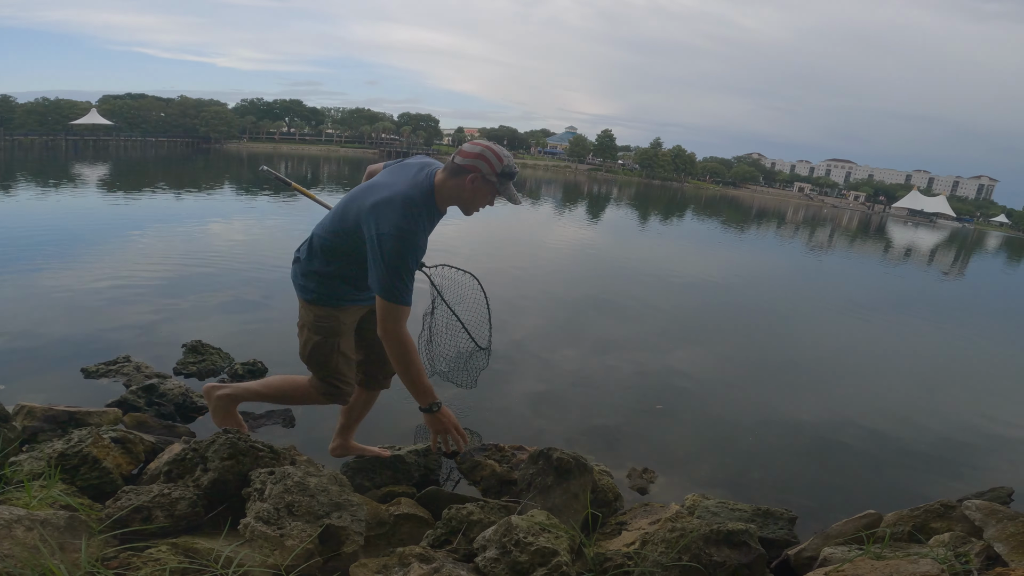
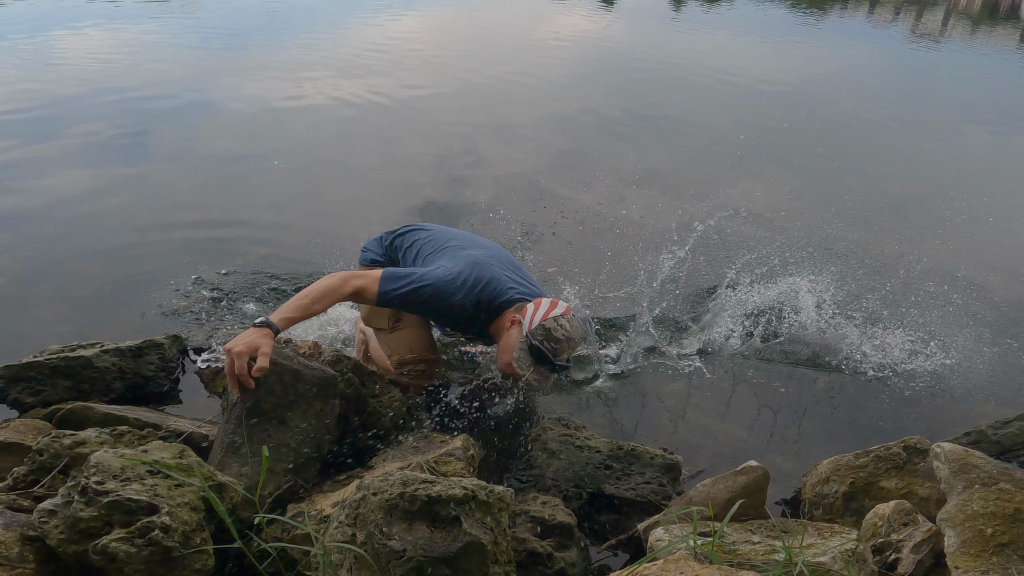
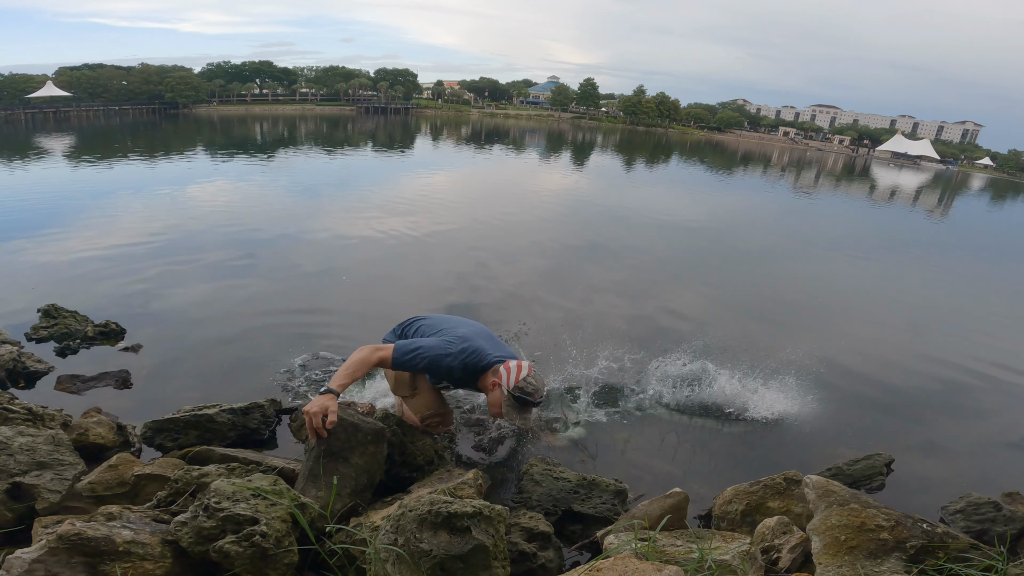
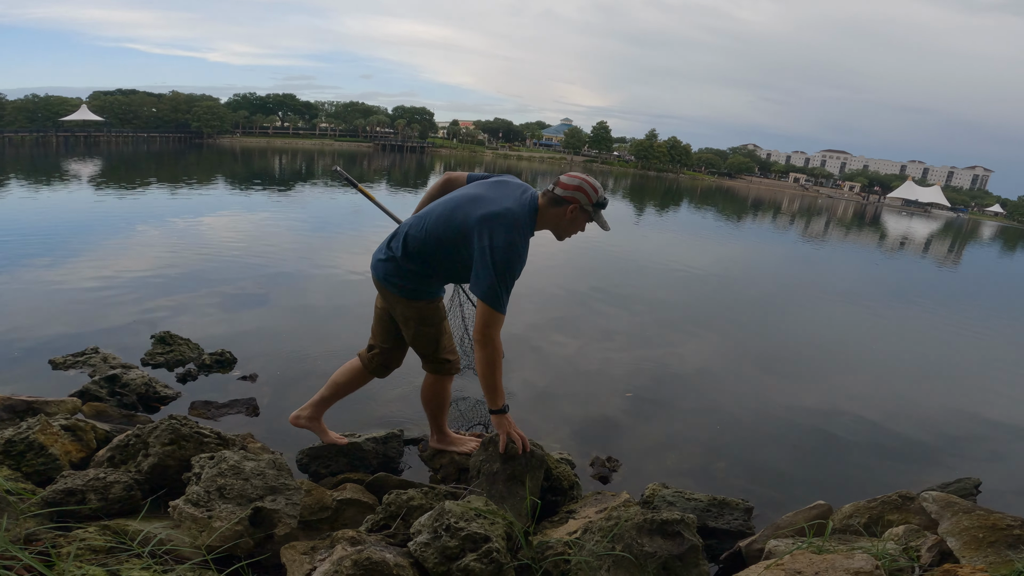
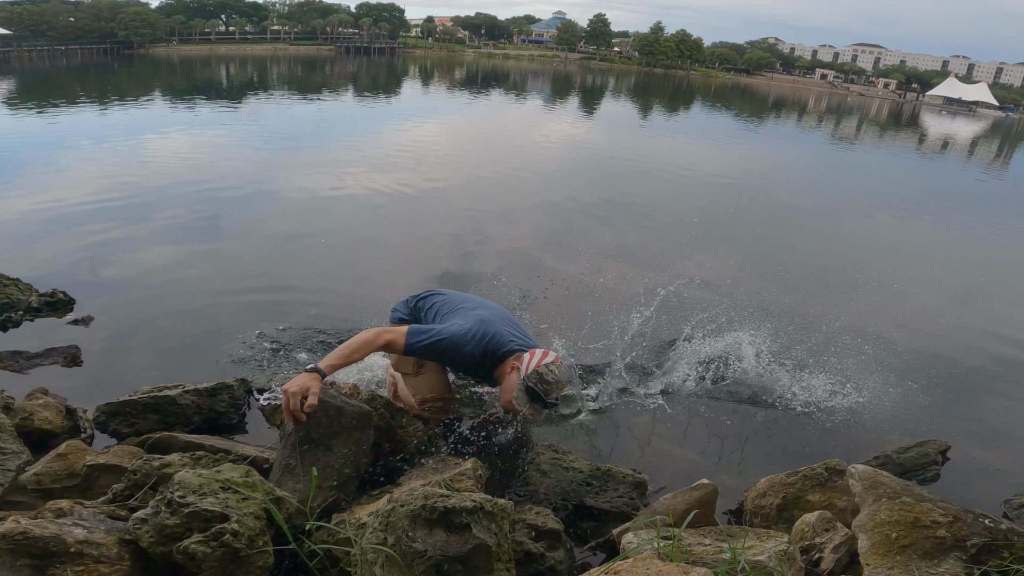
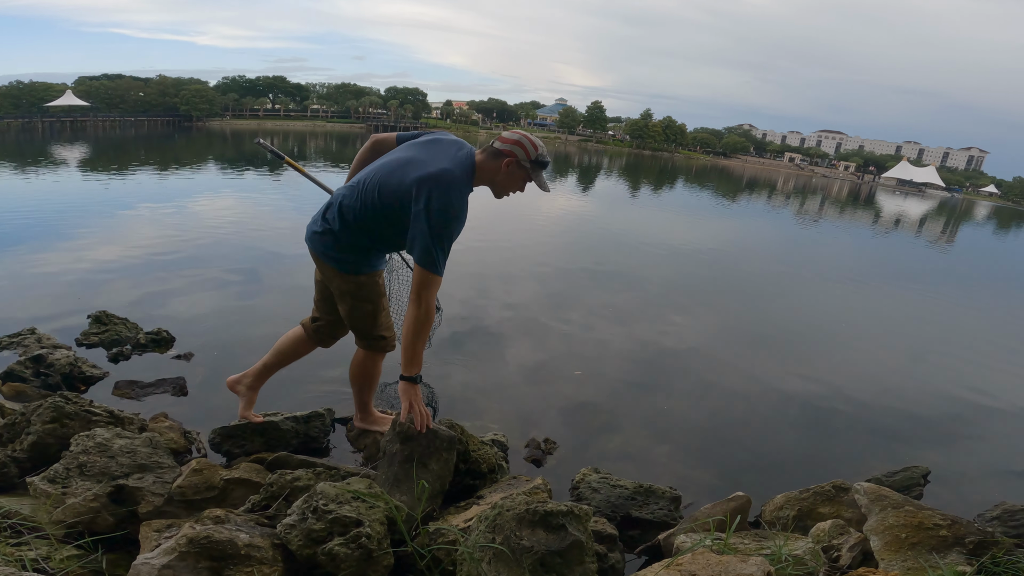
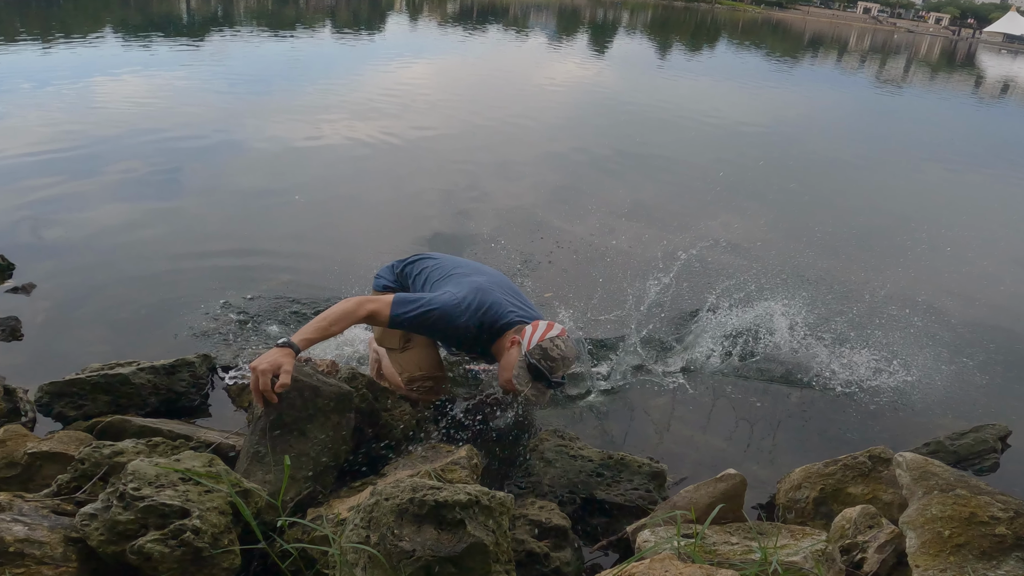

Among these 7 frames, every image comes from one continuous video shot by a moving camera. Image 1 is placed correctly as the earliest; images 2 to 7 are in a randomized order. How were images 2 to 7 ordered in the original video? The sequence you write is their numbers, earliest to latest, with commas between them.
4, 6, 3, 5, 7, 2
